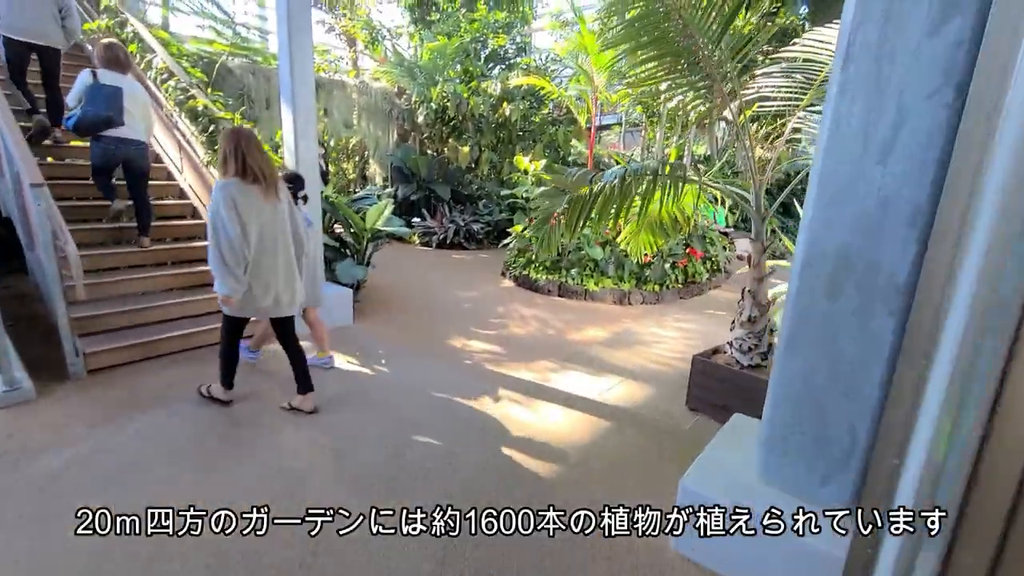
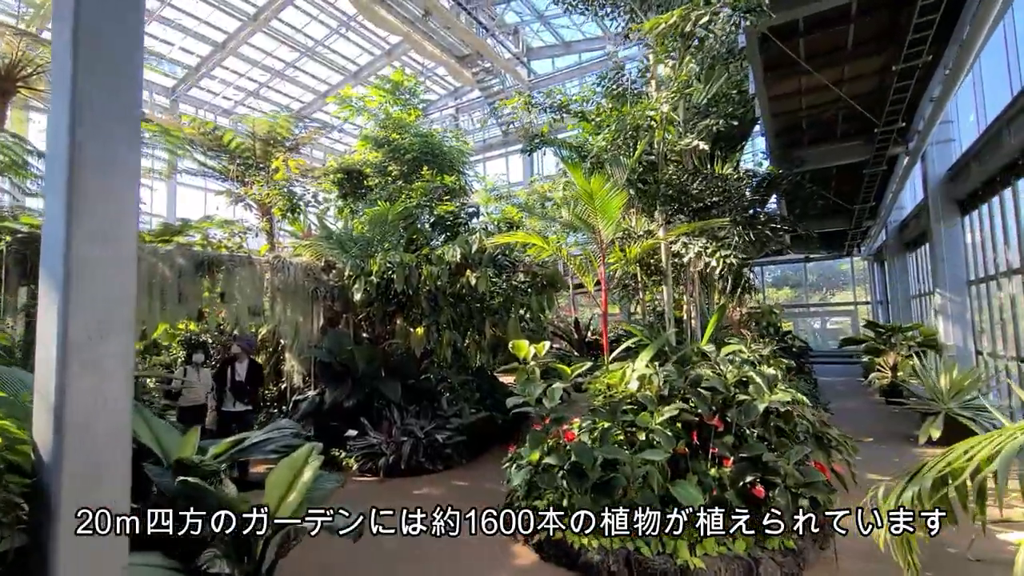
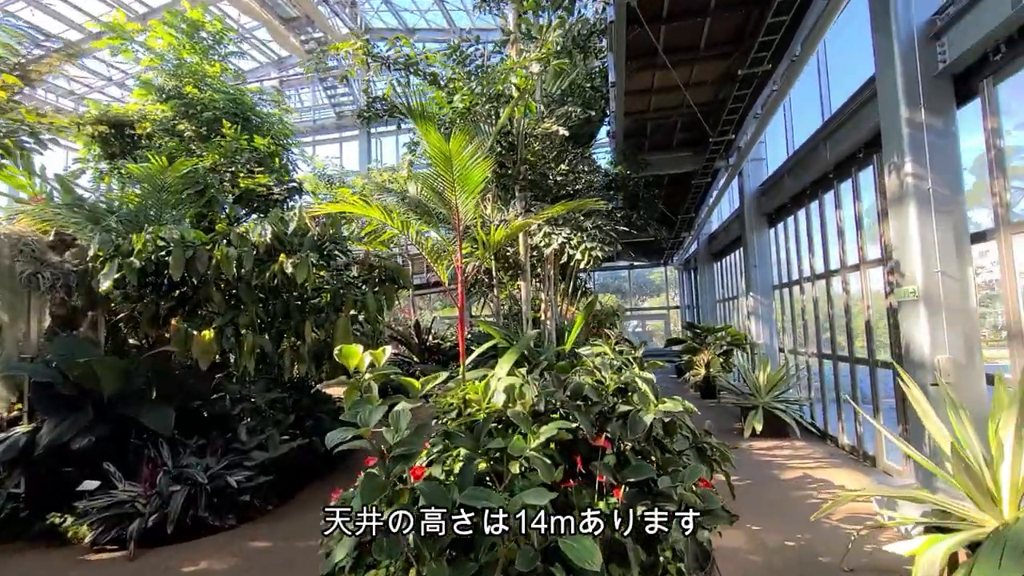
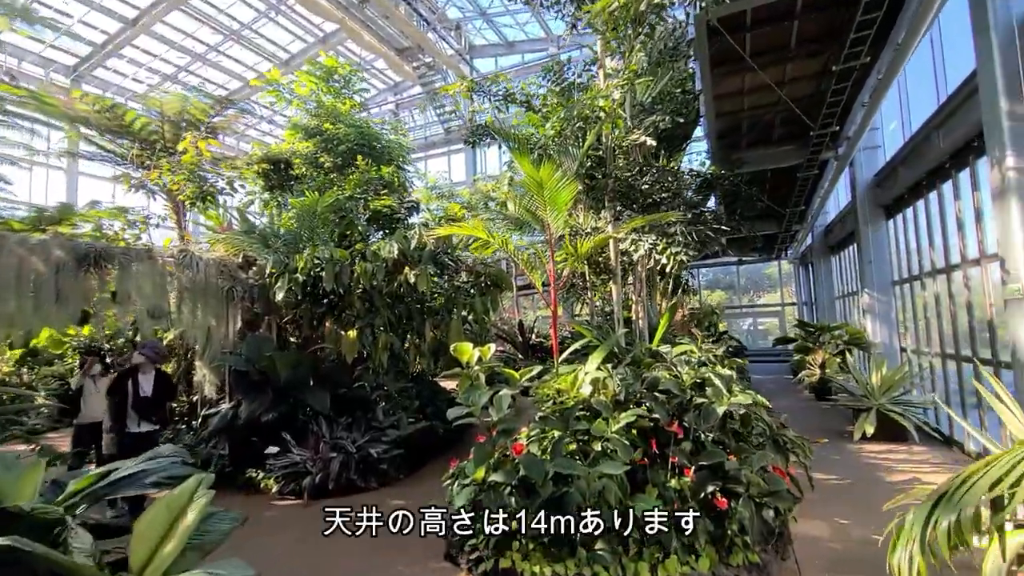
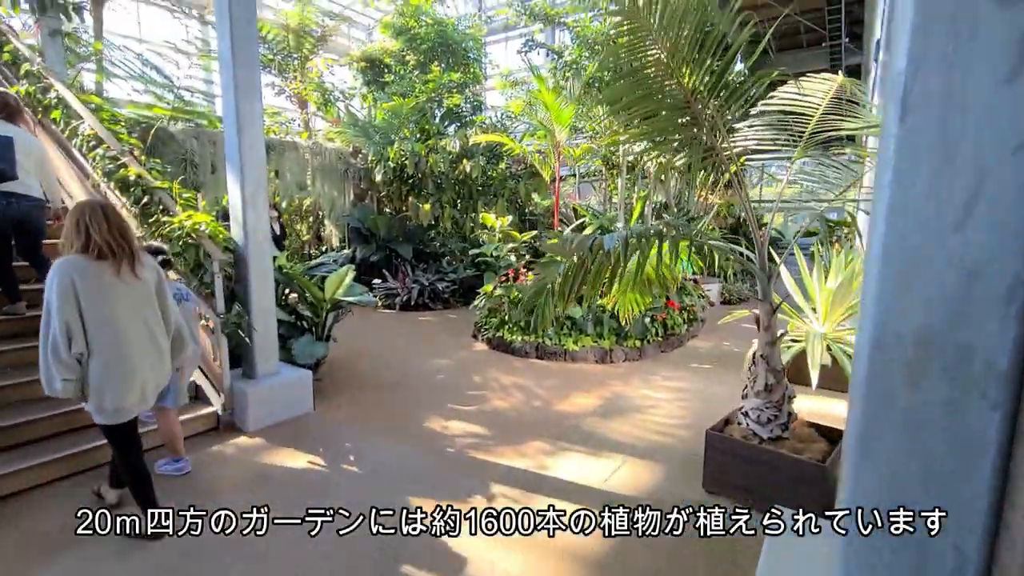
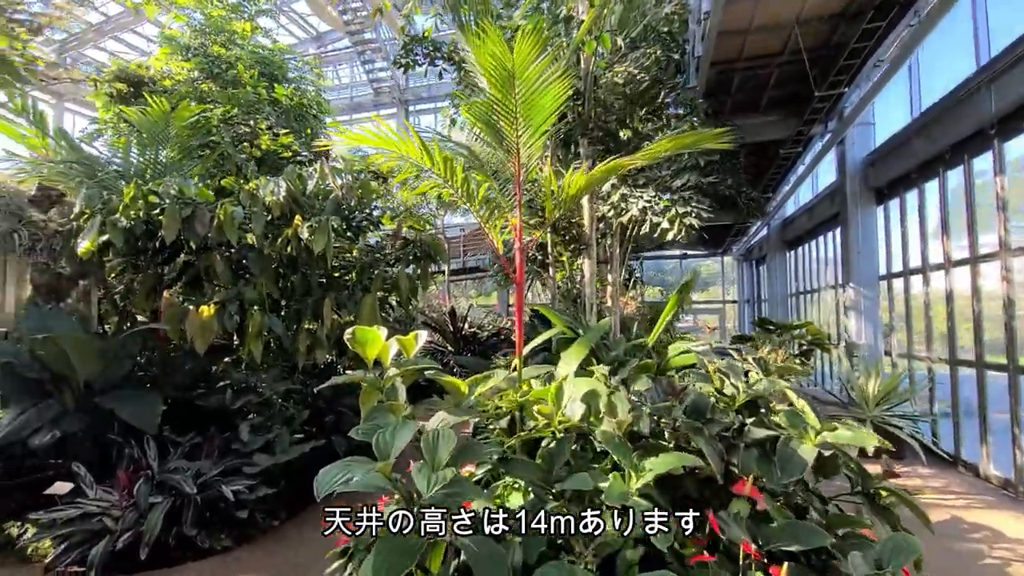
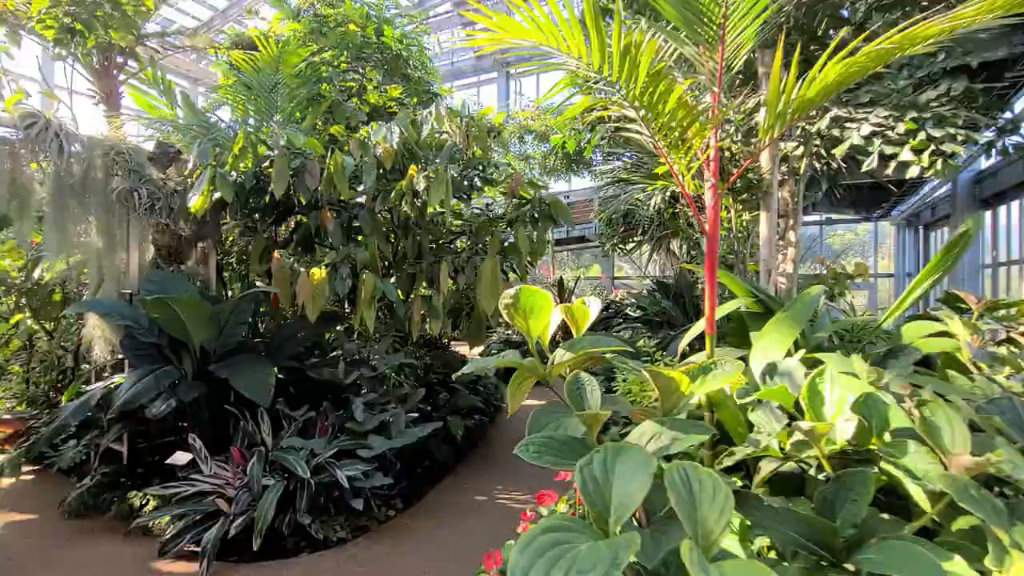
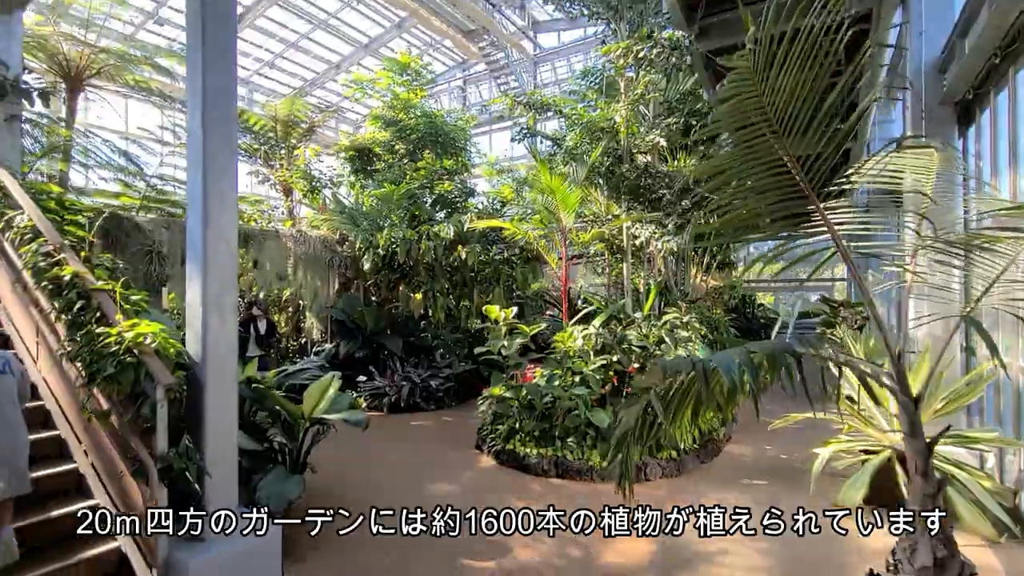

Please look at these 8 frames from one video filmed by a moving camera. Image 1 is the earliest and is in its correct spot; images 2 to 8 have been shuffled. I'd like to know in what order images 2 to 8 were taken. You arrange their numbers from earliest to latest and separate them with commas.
5, 8, 2, 4, 3, 6, 7
